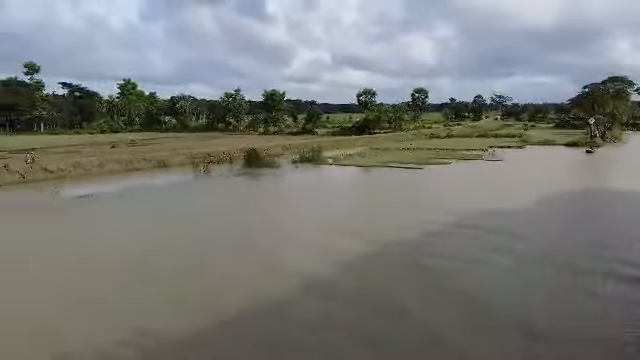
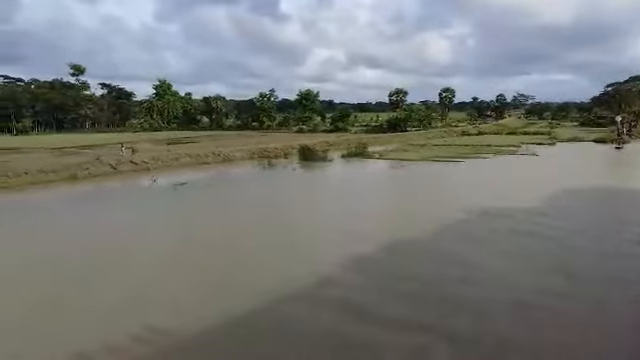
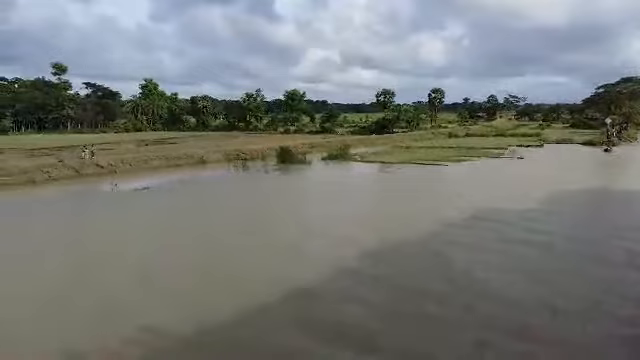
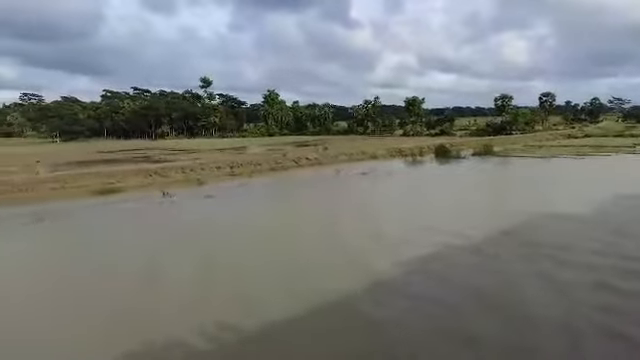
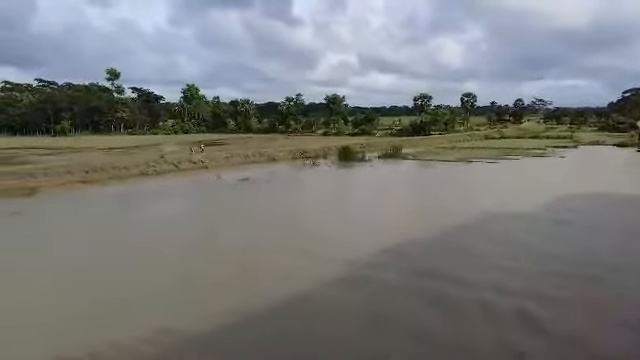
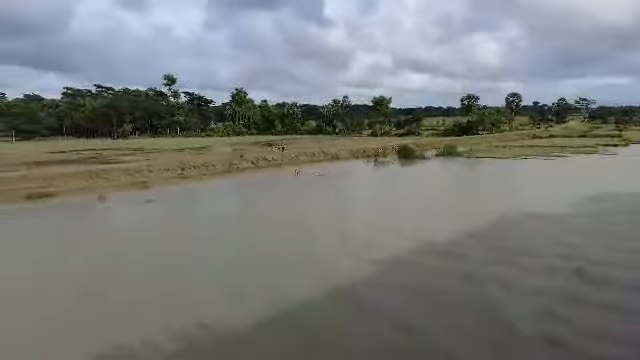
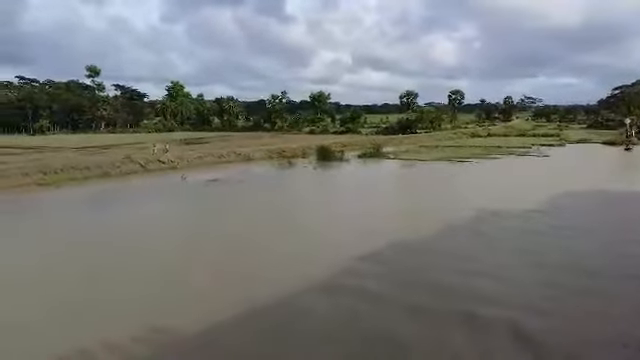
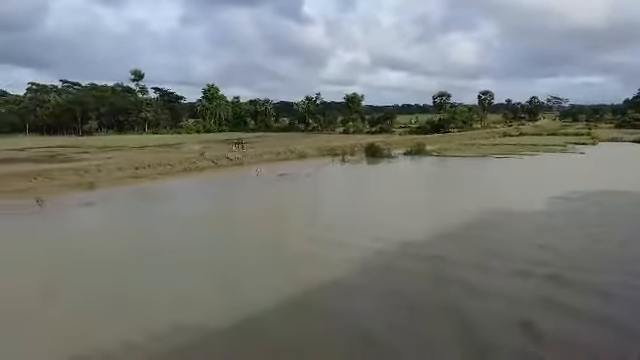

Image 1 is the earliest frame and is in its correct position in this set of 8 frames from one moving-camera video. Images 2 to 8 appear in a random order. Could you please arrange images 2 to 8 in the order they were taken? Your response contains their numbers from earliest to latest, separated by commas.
3, 2, 7, 5, 8, 6, 4
